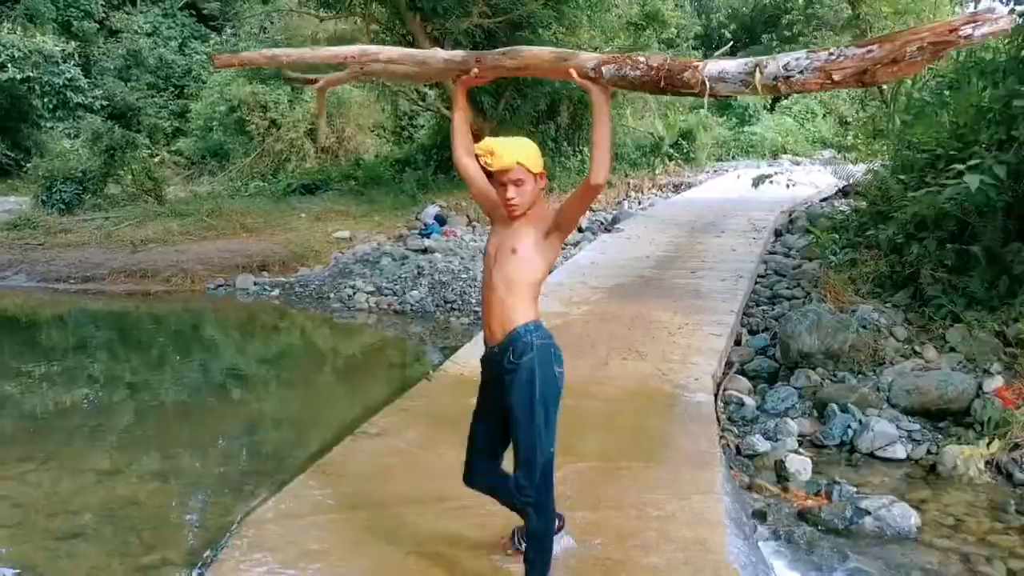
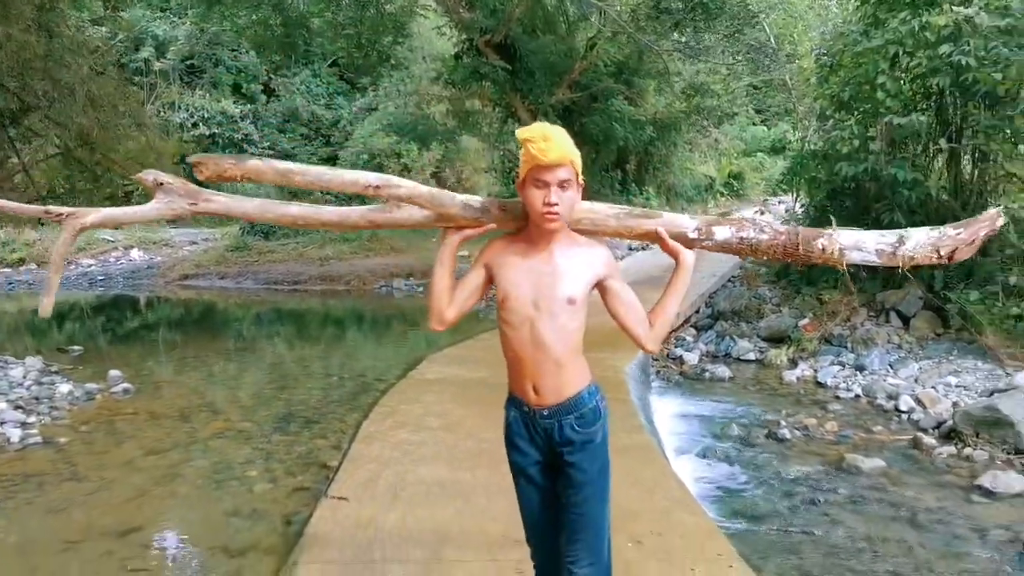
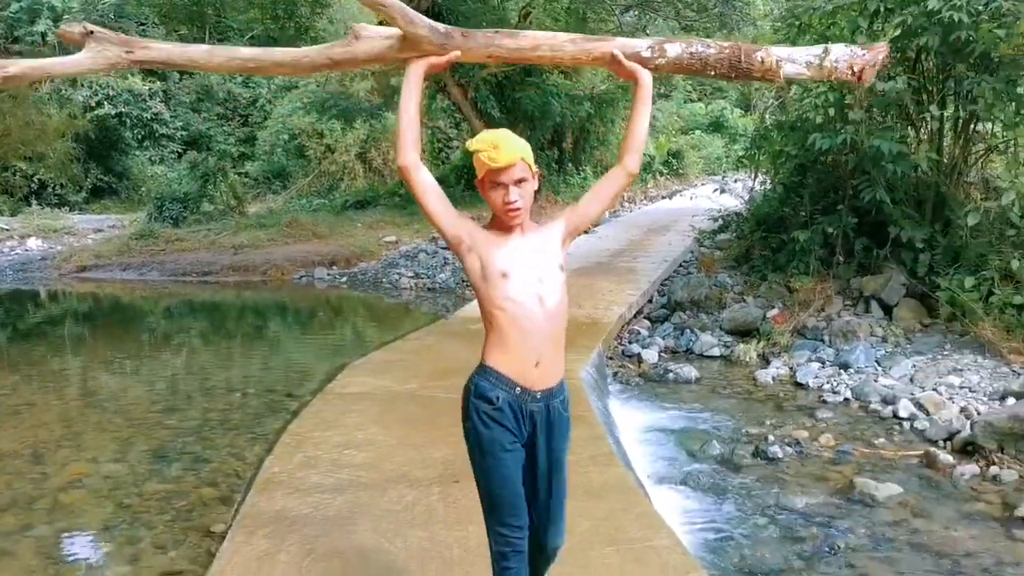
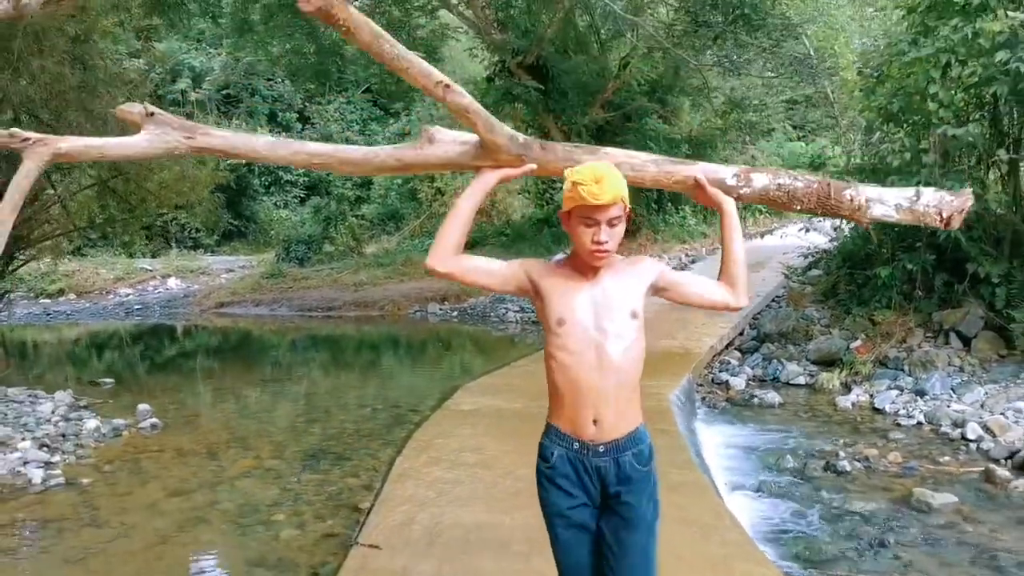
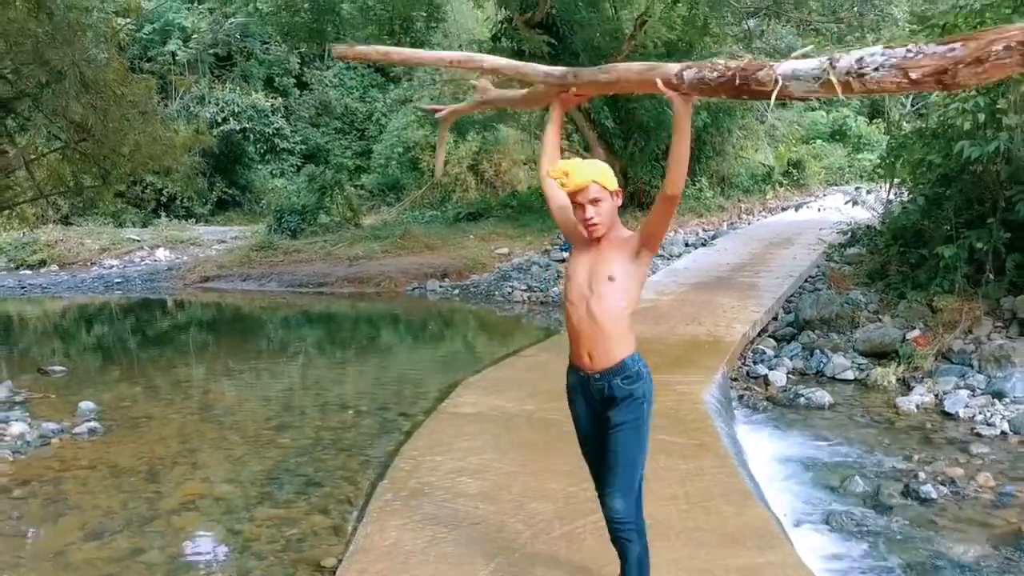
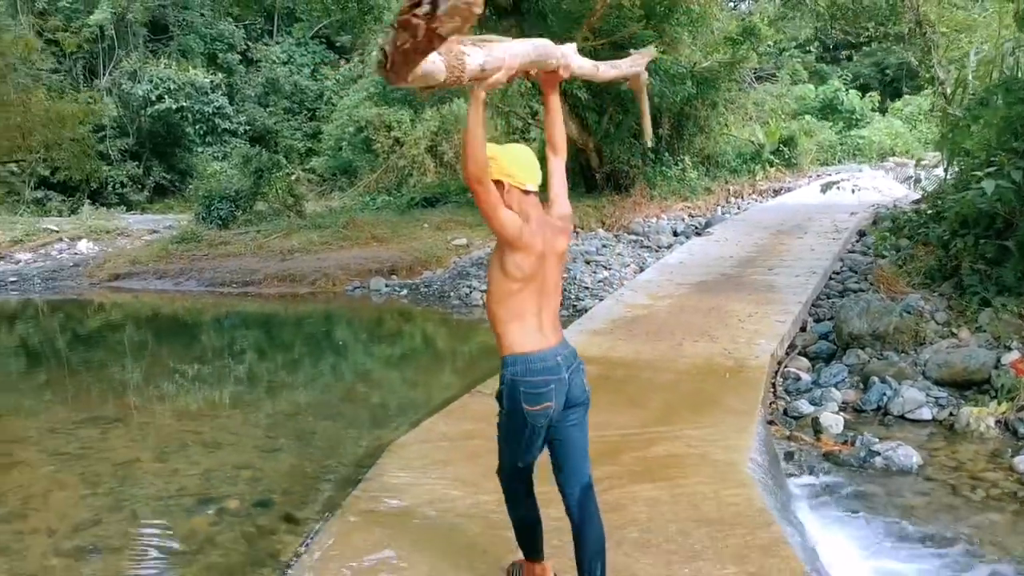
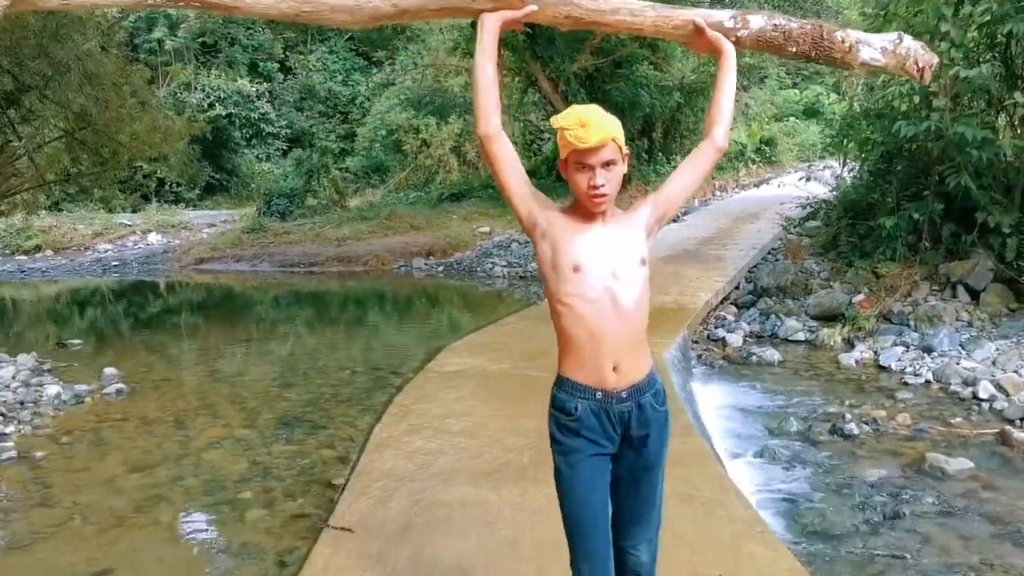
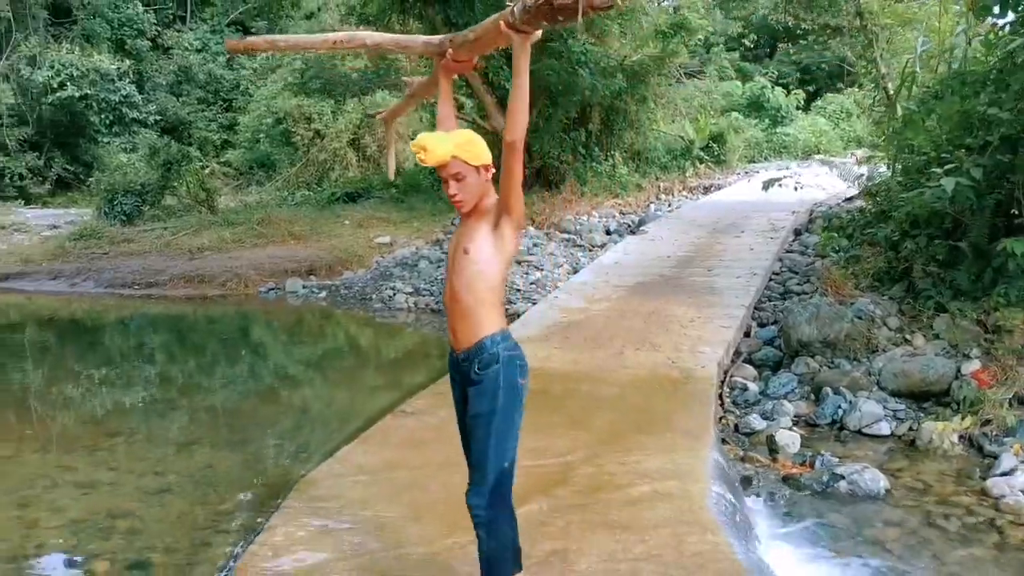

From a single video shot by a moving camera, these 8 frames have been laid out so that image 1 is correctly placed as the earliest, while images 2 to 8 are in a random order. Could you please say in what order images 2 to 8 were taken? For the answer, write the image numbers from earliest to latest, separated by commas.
8, 6, 5, 3, 7, 4, 2
